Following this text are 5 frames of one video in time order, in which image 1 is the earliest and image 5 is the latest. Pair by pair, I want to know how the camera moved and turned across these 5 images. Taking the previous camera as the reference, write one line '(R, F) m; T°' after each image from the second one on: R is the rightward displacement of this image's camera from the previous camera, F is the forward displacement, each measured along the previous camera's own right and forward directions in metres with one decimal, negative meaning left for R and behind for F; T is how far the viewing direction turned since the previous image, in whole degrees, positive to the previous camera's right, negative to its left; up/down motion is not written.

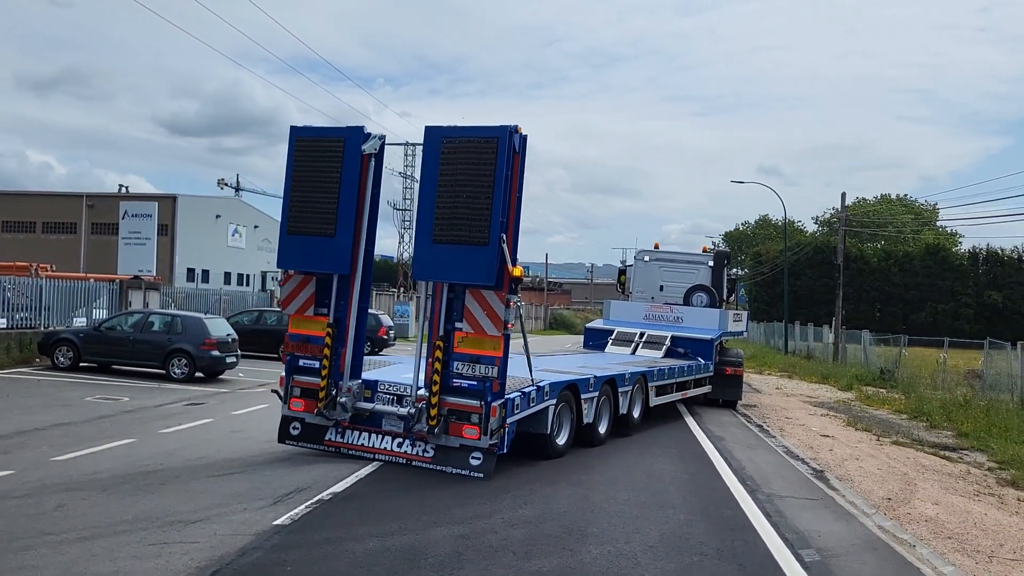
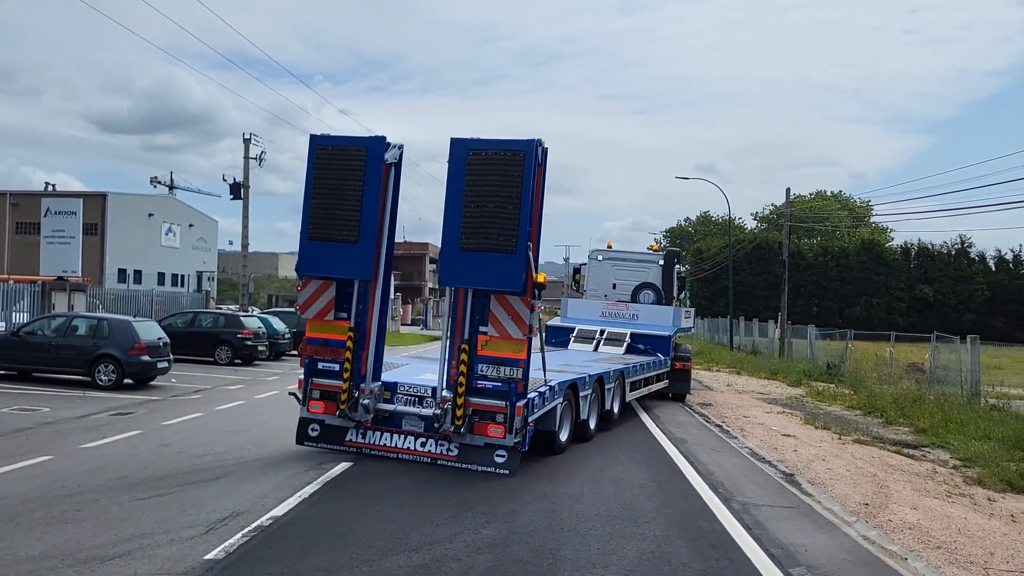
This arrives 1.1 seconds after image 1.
(-0.1, +0.7) m; +4°
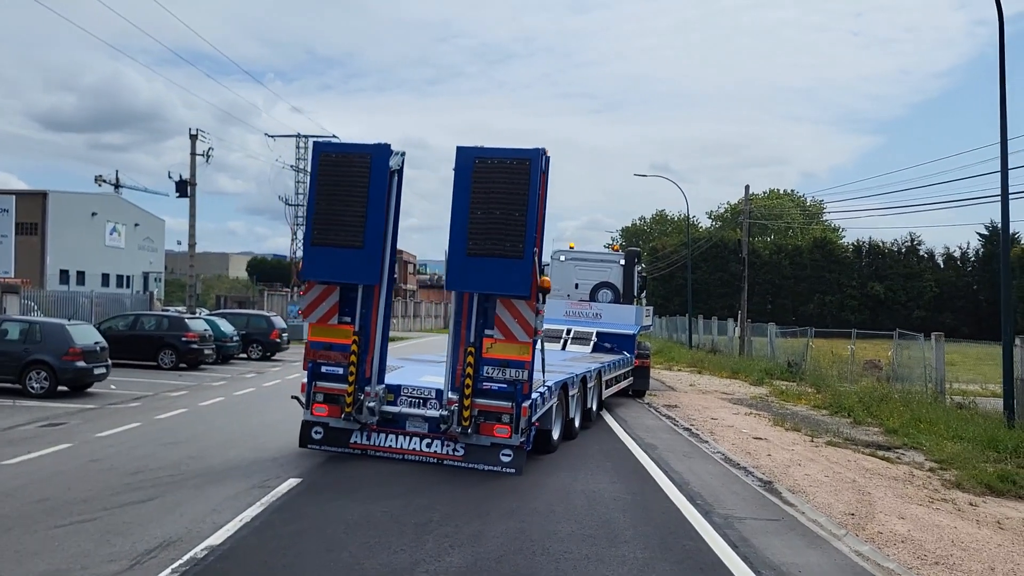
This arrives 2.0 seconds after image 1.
(-0.1, +0.7) m; +3°
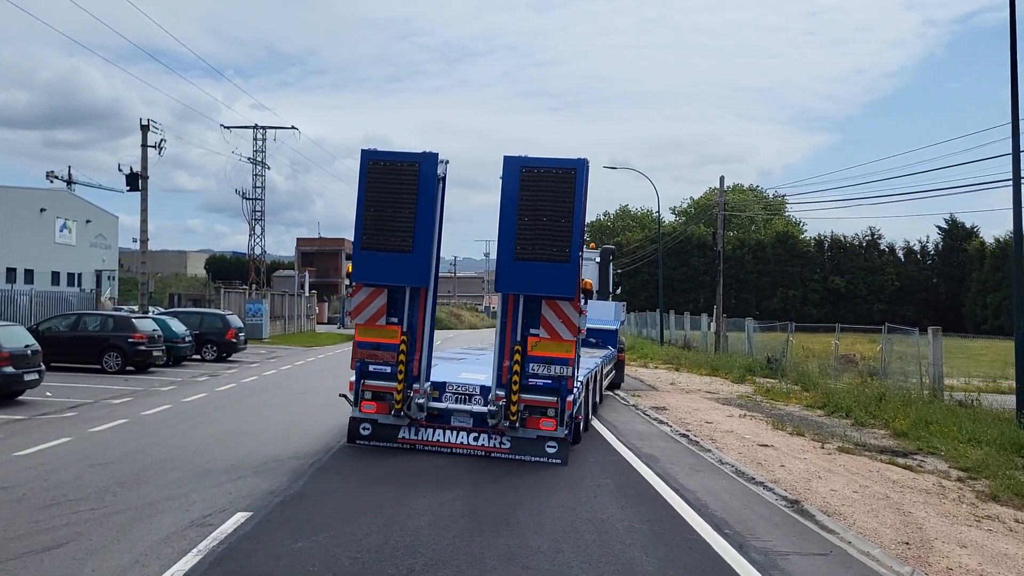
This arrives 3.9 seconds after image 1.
(-0.3, +1.5) m; +2°
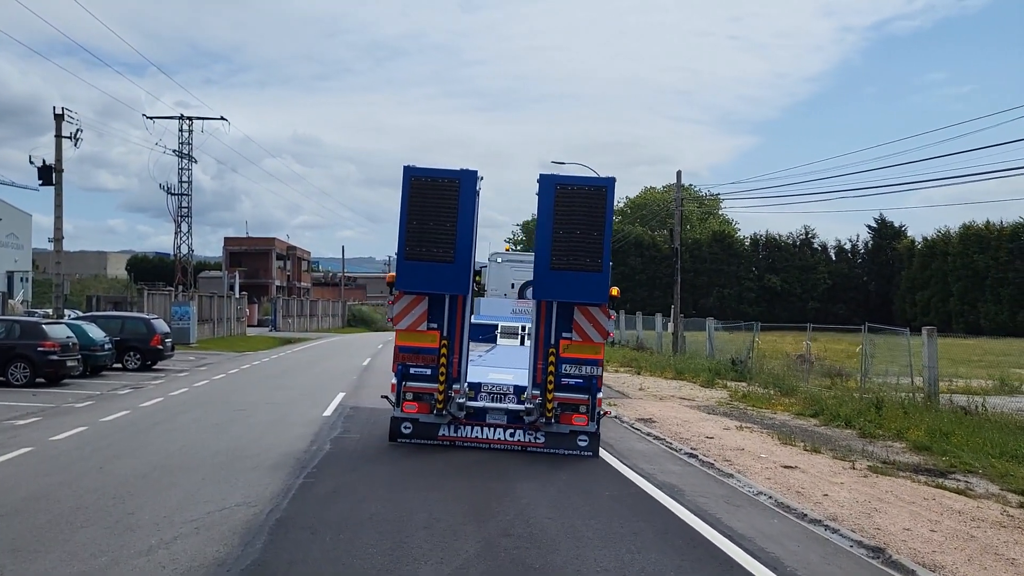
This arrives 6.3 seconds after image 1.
(-0.7, +2.0) m; +4°
